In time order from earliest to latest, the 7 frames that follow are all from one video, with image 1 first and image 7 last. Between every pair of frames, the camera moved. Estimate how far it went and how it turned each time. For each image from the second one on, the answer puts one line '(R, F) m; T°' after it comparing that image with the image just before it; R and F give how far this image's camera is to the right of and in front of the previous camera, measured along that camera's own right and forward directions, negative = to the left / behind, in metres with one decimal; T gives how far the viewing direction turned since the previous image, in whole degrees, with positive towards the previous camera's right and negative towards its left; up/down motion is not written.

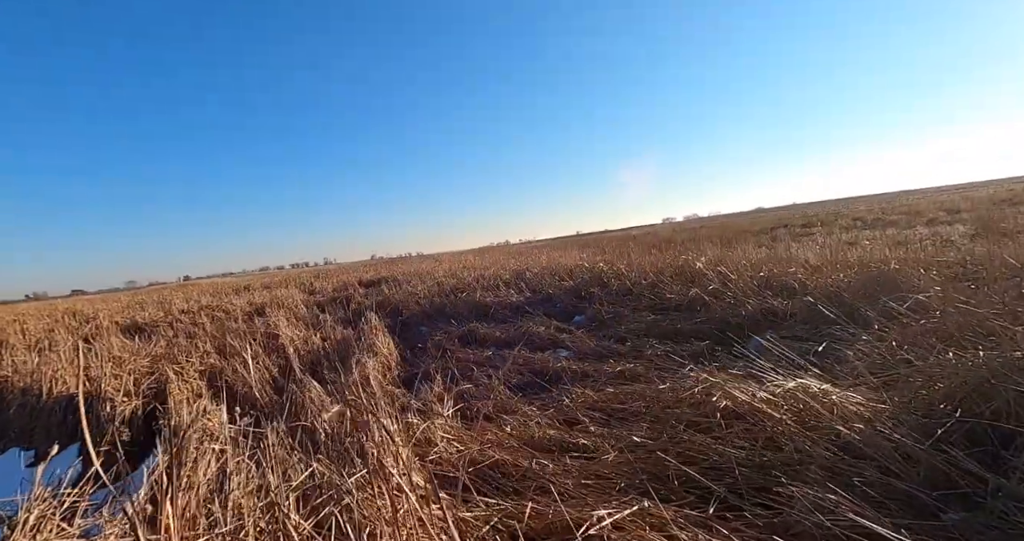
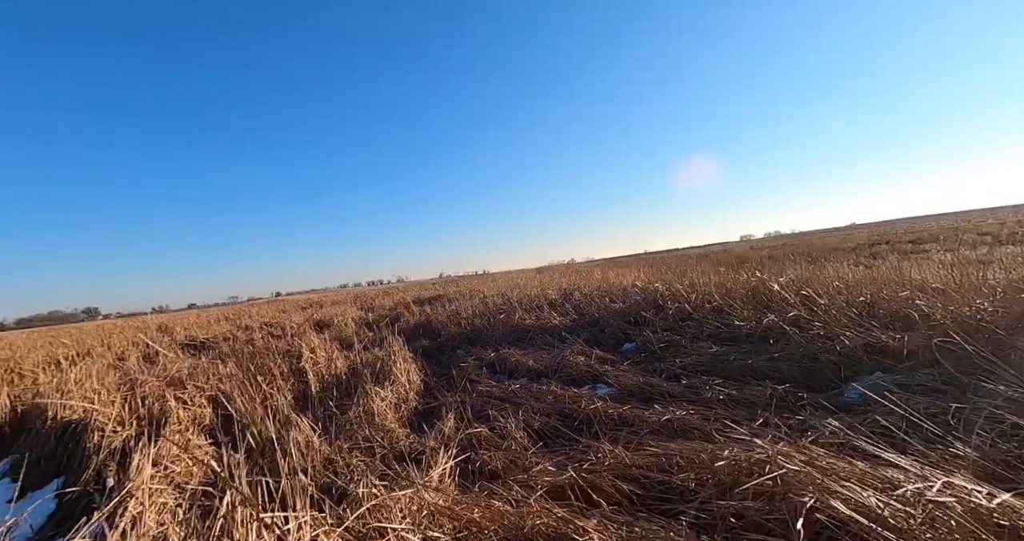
(+0.3, +0.6) m; -9°
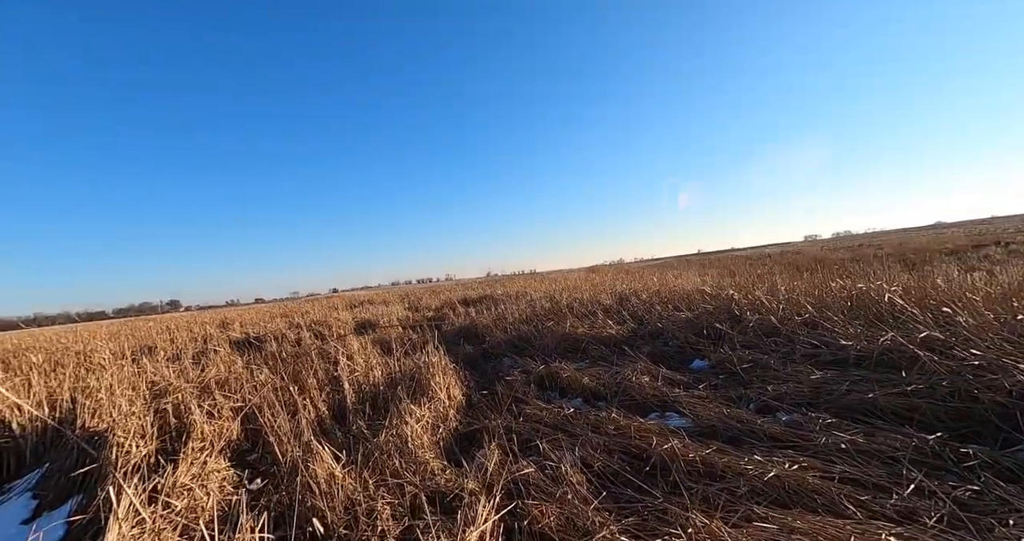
(-0.1, +0.6) m; -7°
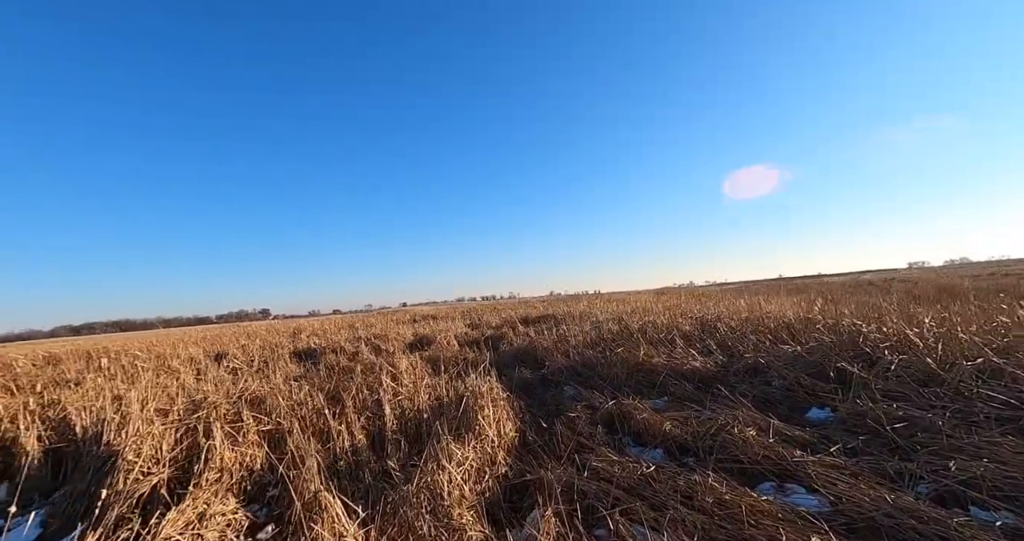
(0.0, +0.6) m; -9°
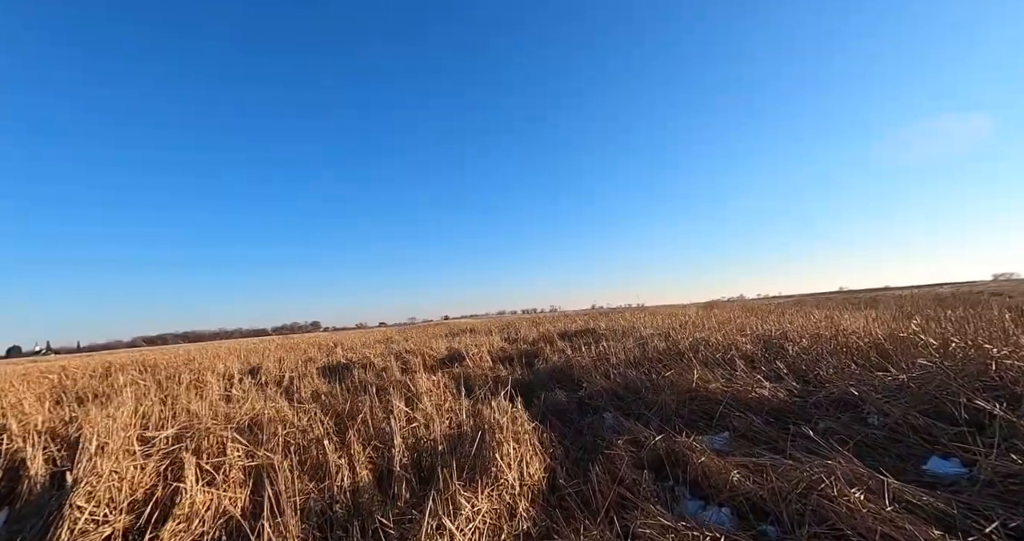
(+0.1, +0.5) m; -6°
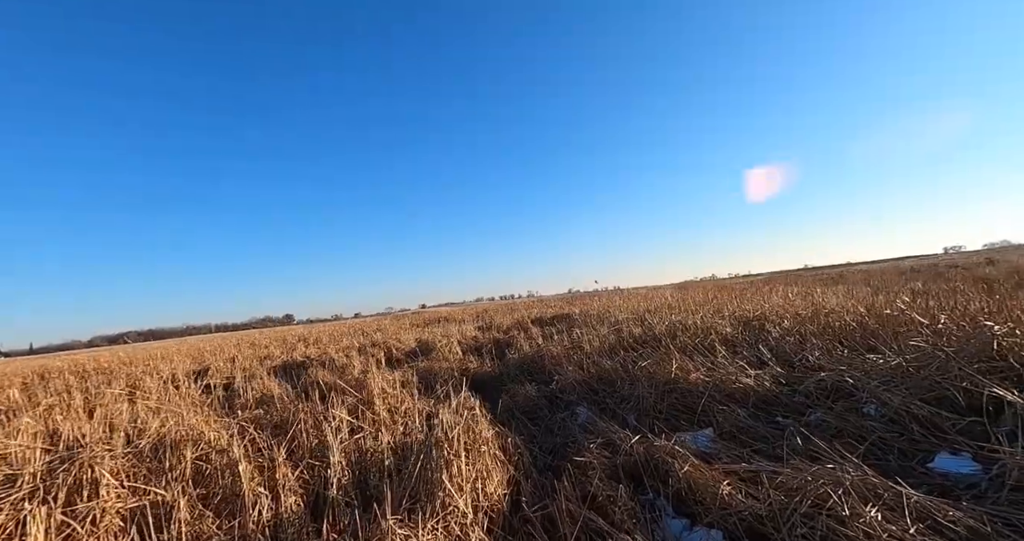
(+0.2, +0.6) m; +3°
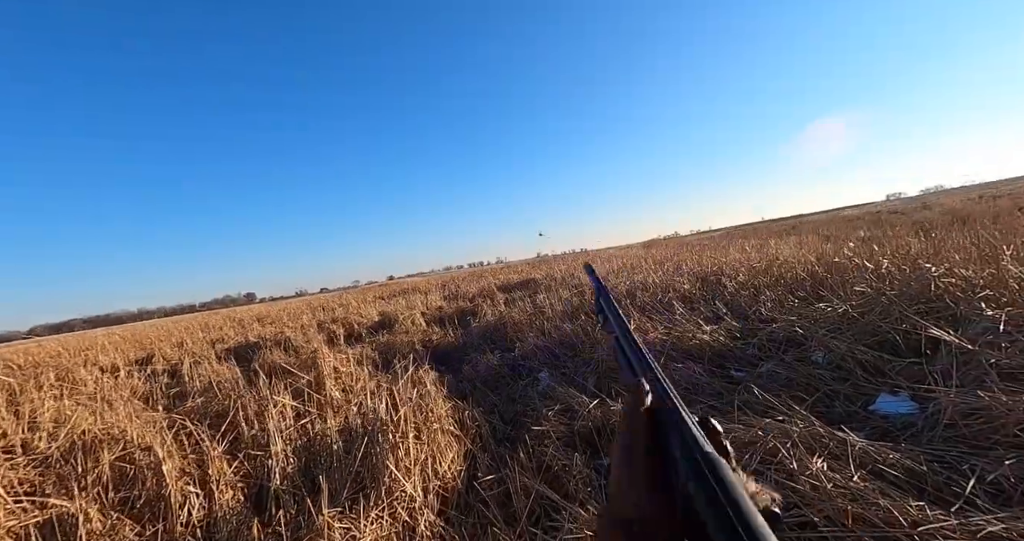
(+0.2, +0.2) m; +4°
